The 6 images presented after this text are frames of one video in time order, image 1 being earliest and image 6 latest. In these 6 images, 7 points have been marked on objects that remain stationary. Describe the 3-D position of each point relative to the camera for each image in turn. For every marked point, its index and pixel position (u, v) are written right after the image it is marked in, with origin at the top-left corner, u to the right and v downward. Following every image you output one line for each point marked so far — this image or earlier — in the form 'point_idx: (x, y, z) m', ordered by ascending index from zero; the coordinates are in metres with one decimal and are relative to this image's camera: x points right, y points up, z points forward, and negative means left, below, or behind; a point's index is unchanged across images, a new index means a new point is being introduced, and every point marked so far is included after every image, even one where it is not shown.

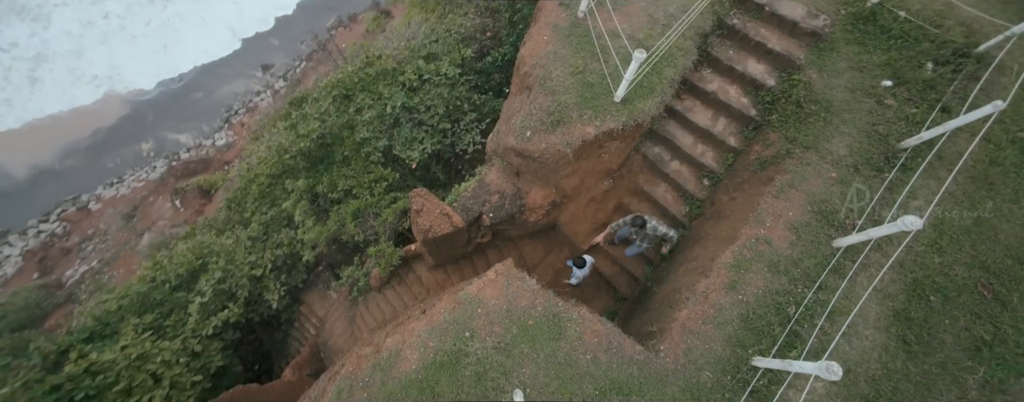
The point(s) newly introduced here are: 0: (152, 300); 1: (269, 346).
0: (-6.0, -1.5, +7.1) m
1: (-4.6, -2.5, +7.6) m
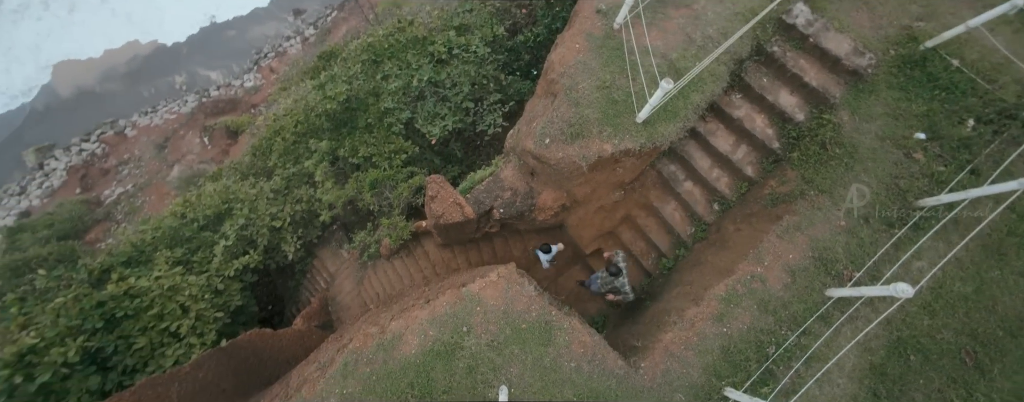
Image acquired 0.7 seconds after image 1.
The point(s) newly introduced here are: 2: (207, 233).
0: (-5.9, -0.5, +7.5) m
1: (-4.6, -1.6, +8.1) m
2: (-5.4, -0.5, +7.5) m
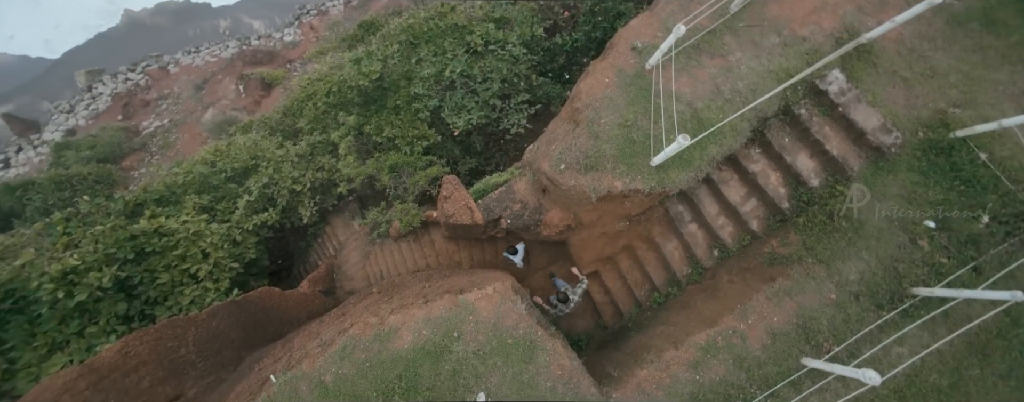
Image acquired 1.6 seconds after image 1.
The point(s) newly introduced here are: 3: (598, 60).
0: (-5.7, +0.4, +7.9) m
1: (-4.5, -0.9, +8.6) m
2: (-5.2, +0.4, +7.9) m
3: (+1.1, +1.6, +5.0) m
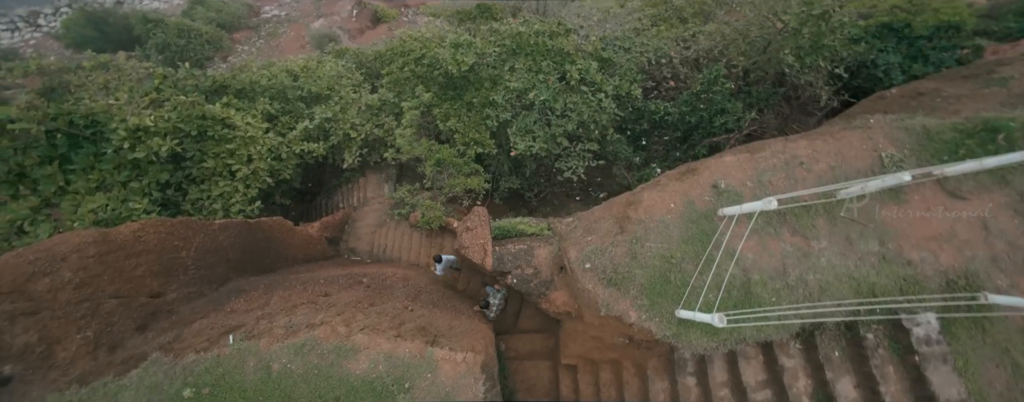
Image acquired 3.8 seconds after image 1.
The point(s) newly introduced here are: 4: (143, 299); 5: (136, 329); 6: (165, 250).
0: (-4.5, +2.0, +8.2) m
1: (-3.9, +0.3, +8.7) m
2: (-4.1, +1.7, +8.1) m
3: (+1.8, +0.3, +4.6) m
4: (-4.5, -1.2, +5.2) m
5: (-4.5, -1.5, +5.0) m
6: (-4.4, -0.6, +5.4) m
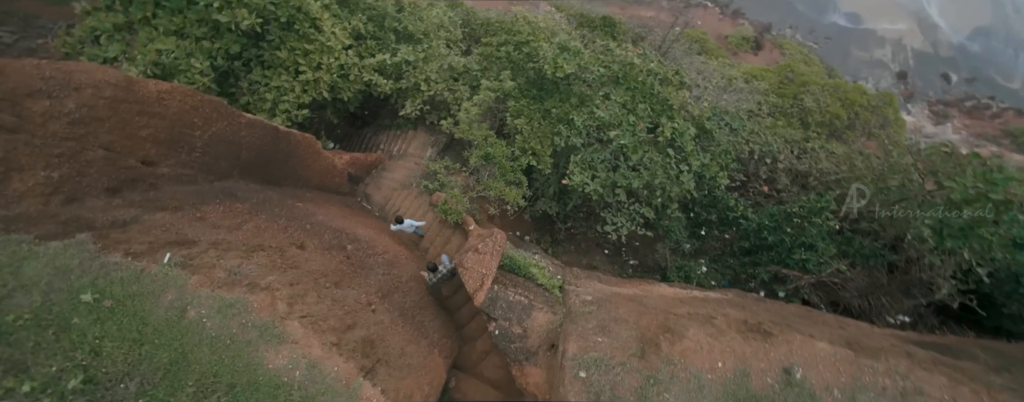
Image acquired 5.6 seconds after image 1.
0: (-2.6, +3.2, +7.7) m
1: (-2.8, +1.5, +8.2) m
2: (-2.4, +2.8, +7.6) m
3: (+1.9, -0.9, +3.6) m
4: (-4.3, +0.4, +4.8) m
5: (-4.4, +0.1, +4.6) m
6: (-3.9, +0.9, +4.9) m
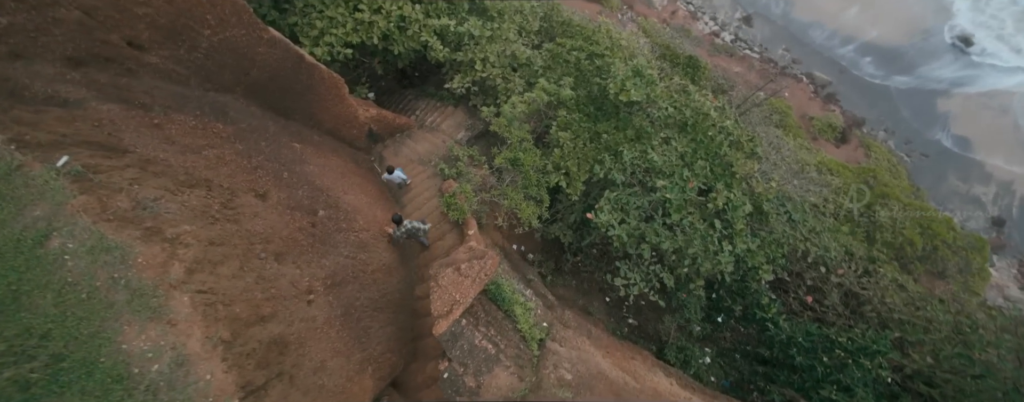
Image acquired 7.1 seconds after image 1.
0: (-1.2, +3.6, +6.9) m
1: (-1.9, +2.0, +7.5) m
2: (-1.1, +3.2, +6.7) m
3: (+1.5, -1.7, +2.6) m
4: (-3.9, +1.6, +4.1) m
5: (-4.1, +1.3, +3.9) m
6: (-3.4, +1.9, +4.2) m
